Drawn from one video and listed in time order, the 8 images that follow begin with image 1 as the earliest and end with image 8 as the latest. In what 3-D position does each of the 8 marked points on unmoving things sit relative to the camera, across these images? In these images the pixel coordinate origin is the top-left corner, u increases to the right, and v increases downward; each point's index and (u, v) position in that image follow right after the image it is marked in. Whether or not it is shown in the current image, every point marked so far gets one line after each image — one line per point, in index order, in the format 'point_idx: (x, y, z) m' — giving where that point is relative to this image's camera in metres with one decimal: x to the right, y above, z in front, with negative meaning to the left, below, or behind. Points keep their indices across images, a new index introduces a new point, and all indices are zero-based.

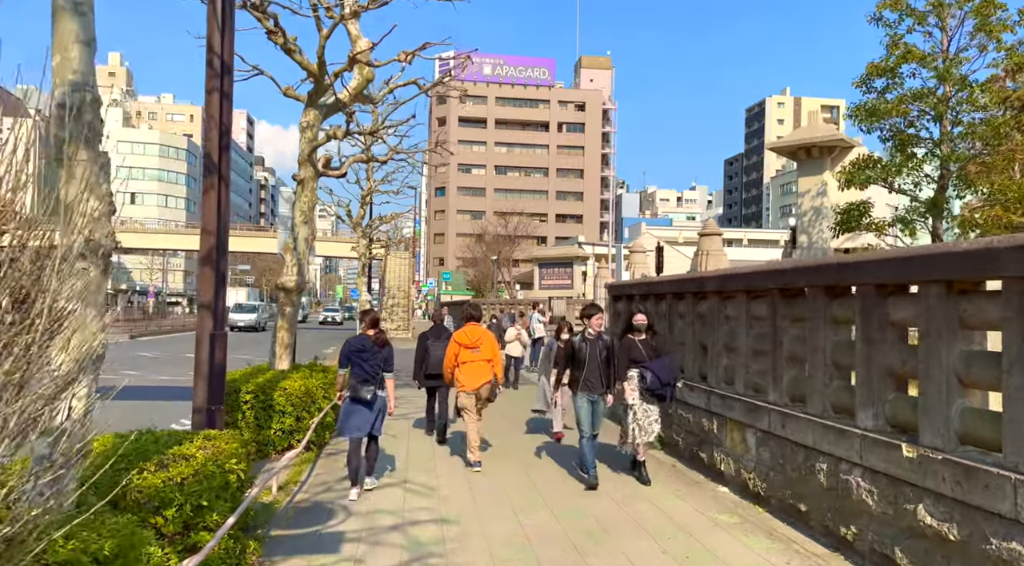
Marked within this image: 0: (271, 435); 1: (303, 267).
0: (-2.9, -1.8, +8.5) m
1: (-3.1, +0.2, +10.4) m
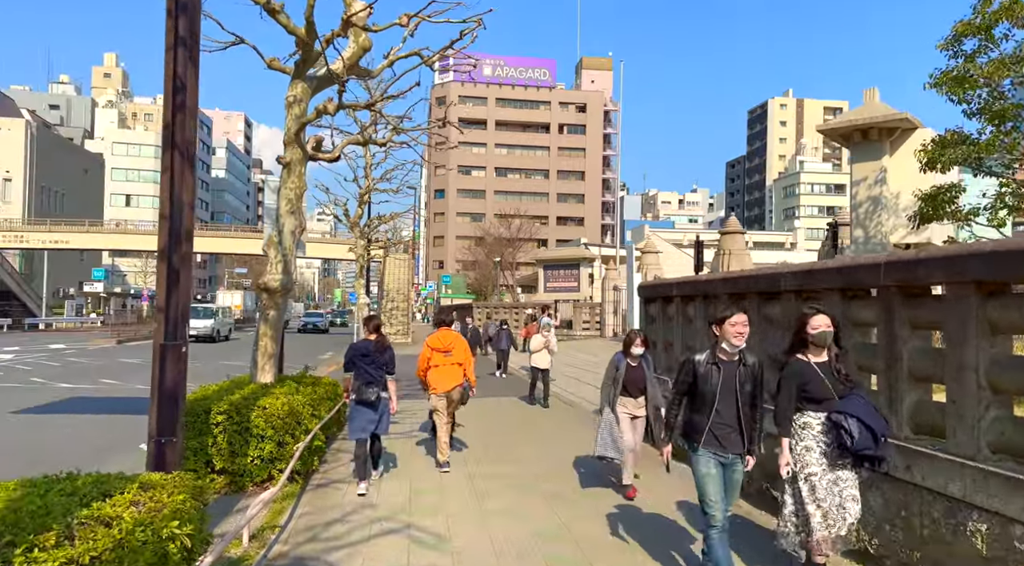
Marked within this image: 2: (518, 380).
0: (-2.6, -1.8, +7.1) m
1: (-2.8, +0.2, +9.0) m
2: (+0.4, -2.3, +16.3) m
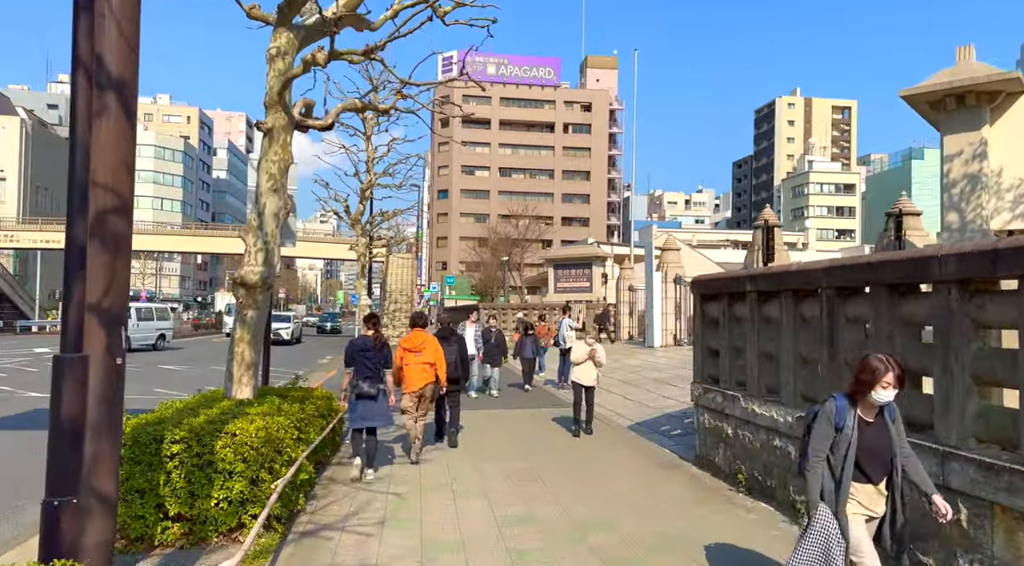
0: (-2.3, -1.7, +5.5) m
1: (-2.5, +0.3, +7.4) m
2: (+0.7, -2.2, +14.6) m
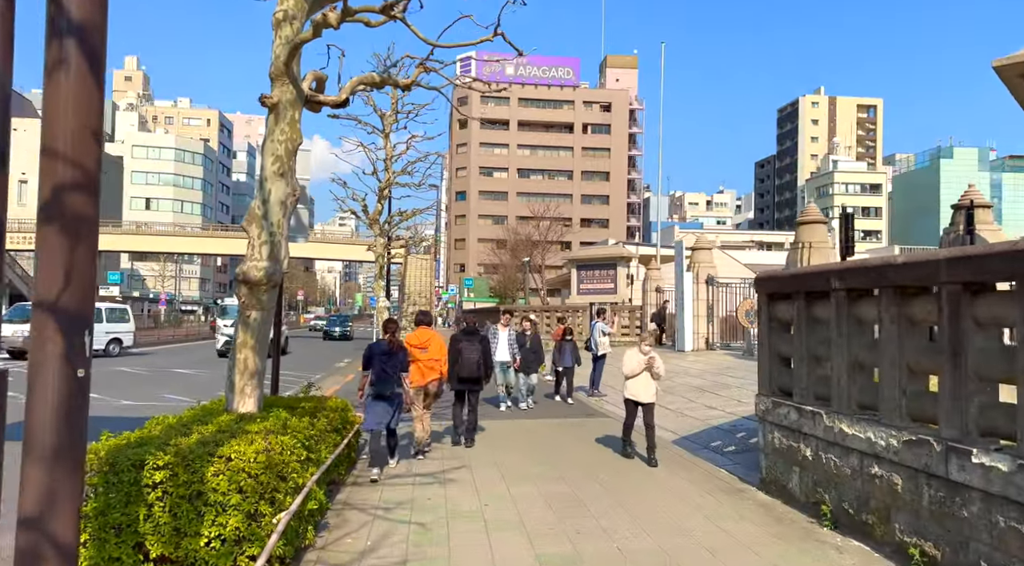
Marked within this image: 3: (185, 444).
0: (-2.0, -1.7, +4.6) m
1: (-2.1, +0.3, +6.5) m
2: (+1.3, -2.2, +13.7) m
3: (-2.3, -1.1, +4.9) m
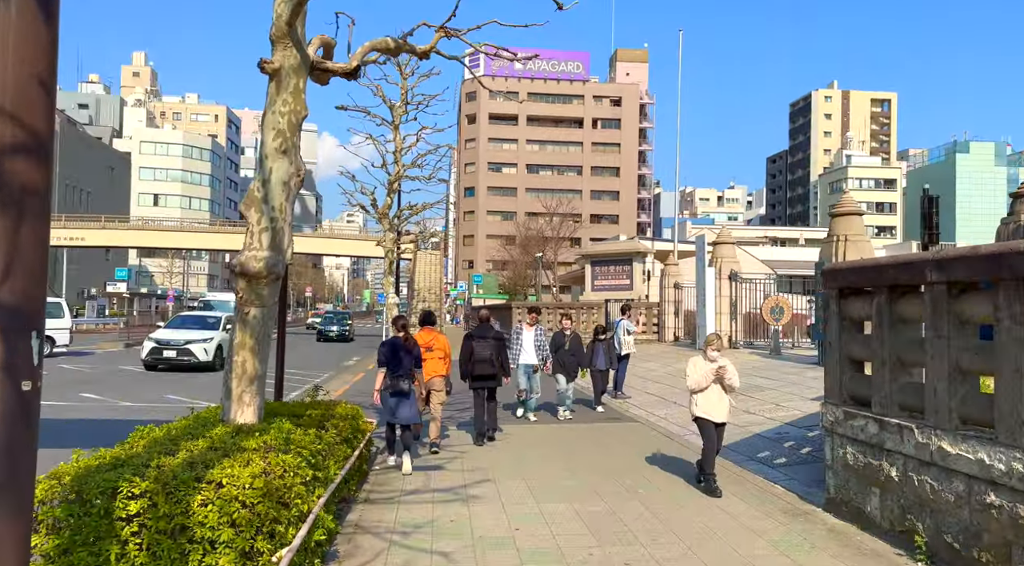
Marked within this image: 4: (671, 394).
0: (-1.7, -1.6, +3.8) m
1: (-1.9, +0.4, +5.7) m
2: (+1.6, -2.1, +12.8) m
3: (-2.0, -1.1, +4.1) m
4: (+2.9, -2.1, +13.3) m
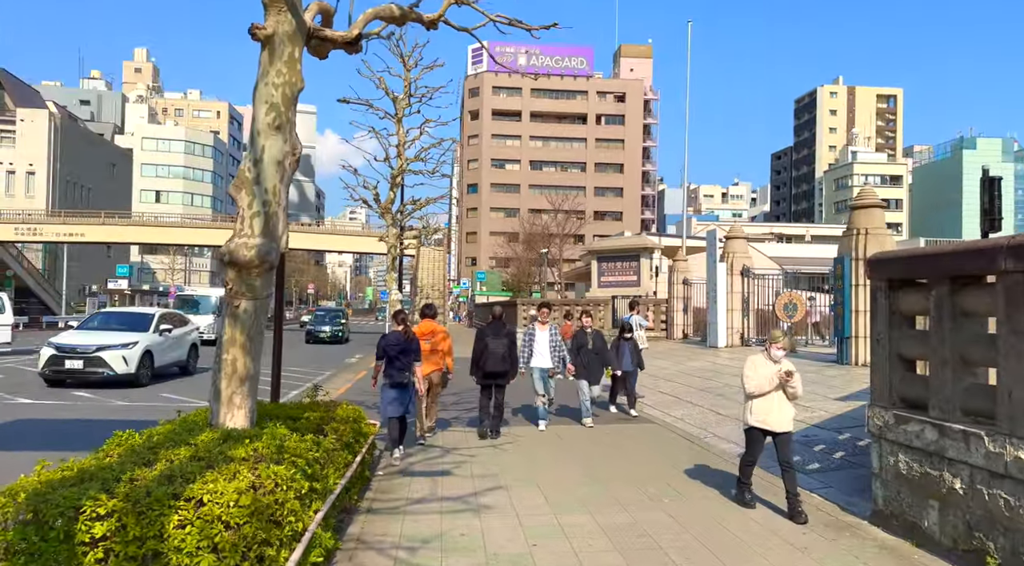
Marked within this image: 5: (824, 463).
0: (-1.6, -1.6, +3.3) m
1: (-1.7, +0.5, +5.2) m
2: (+1.8, -2.1, +12.3) m
3: (-1.9, -1.0, +3.6) m
4: (+3.1, -2.0, +12.8) m
5: (+3.3, -1.9, +7.6) m
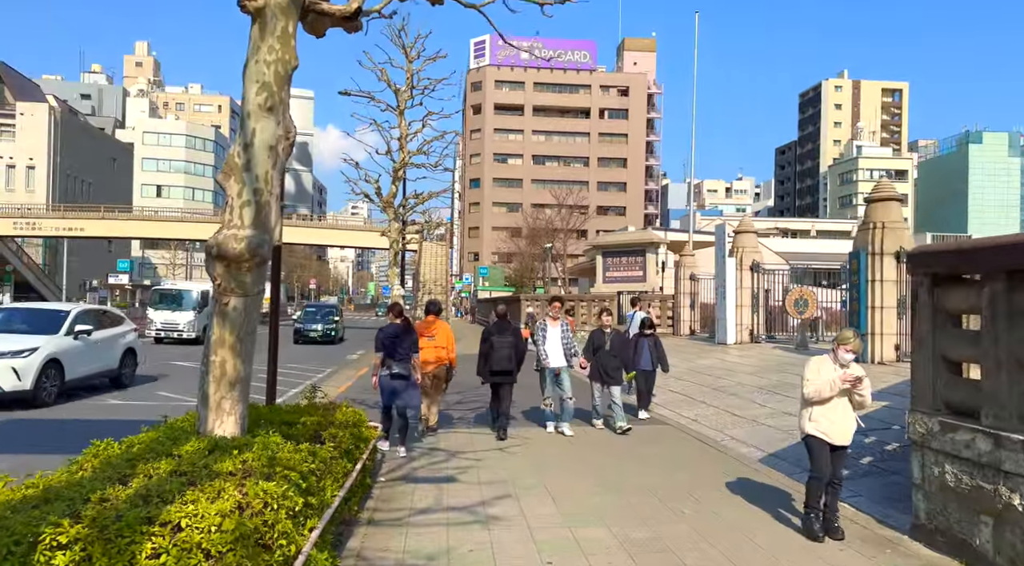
0: (-1.5, -1.6, +2.9) m
1: (-1.6, +0.5, +4.8) m
2: (+1.9, -2.0, +11.9) m
3: (-1.8, -1.0, +3.2) m
4: (+3.2, -1.9, +12.4) m
5: (+3.4, -1.9, +7.1) m
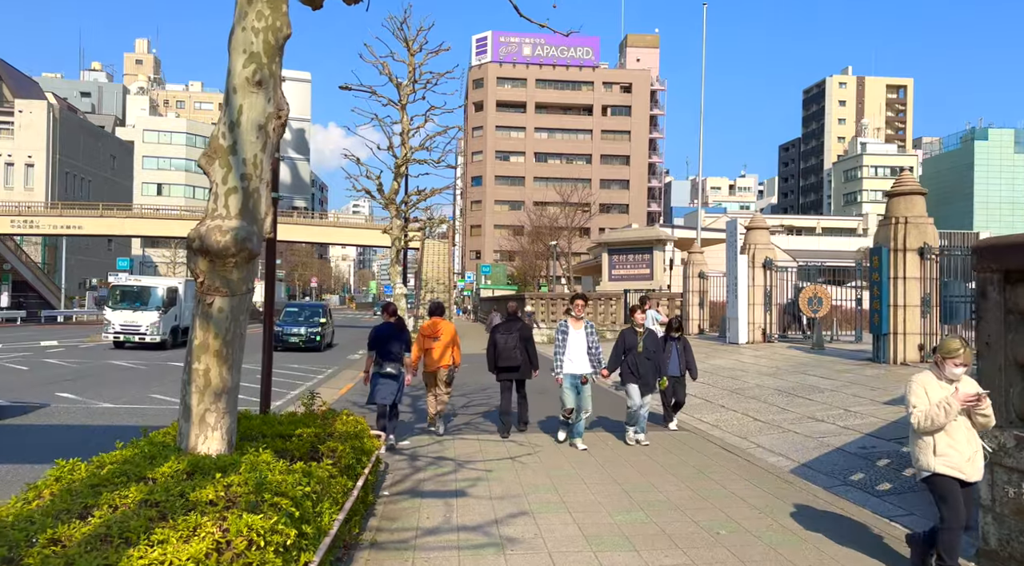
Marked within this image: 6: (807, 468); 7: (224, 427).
0: (-1.4, -1.6, +2.3) m
1: (-1.5, +0.5, +4.2) m
2: (+2.0, -1.9, +11.3) m
3: (-1.7, -1.0, +2.6) m
4: (+3.3, -1.9, +11.8) m
5: (+3.5, -1.8, +6.6) m
6: (+3.0, -1.9, +7.3) m
7: (-1.7, -0.9, +4.4) m
